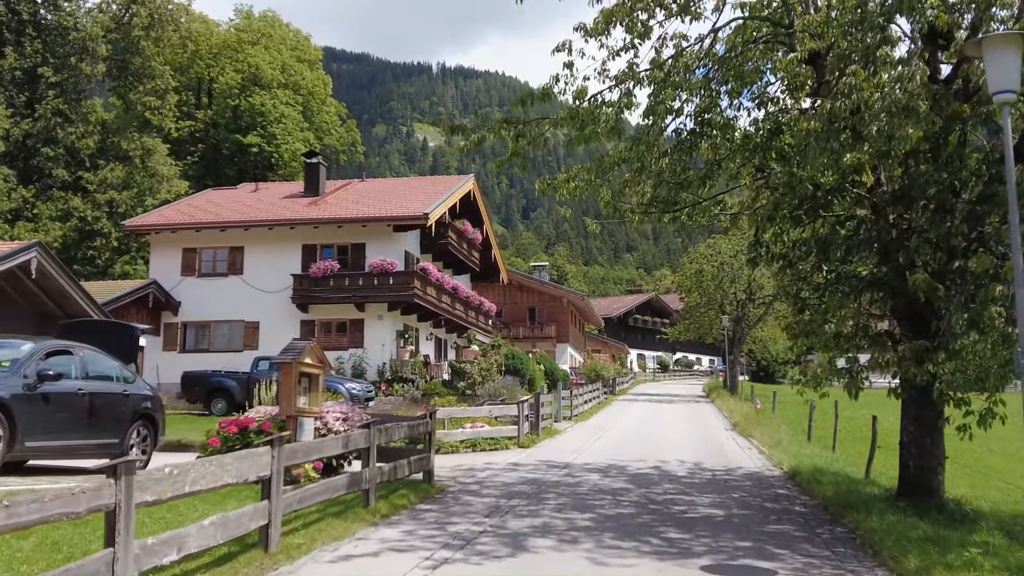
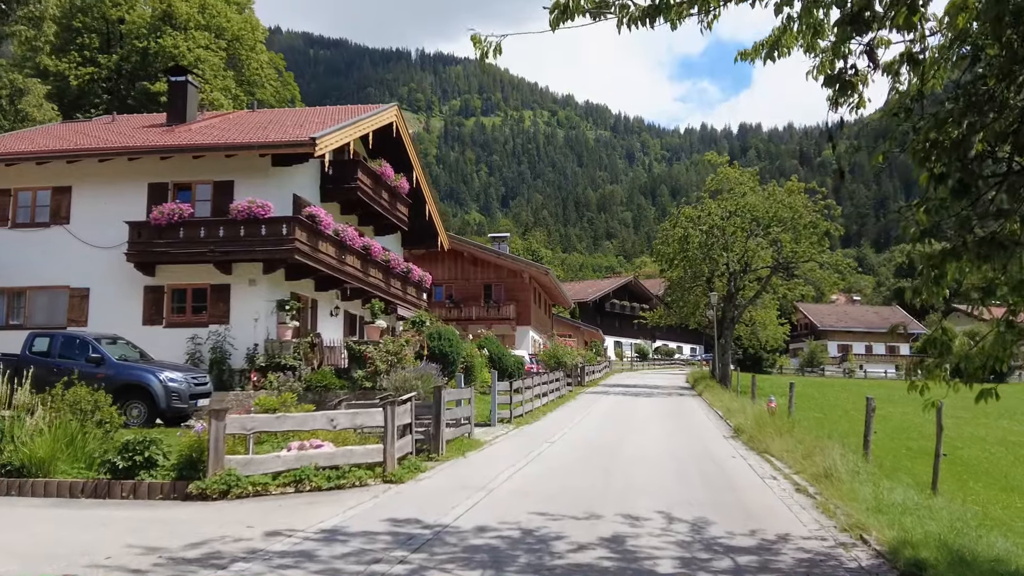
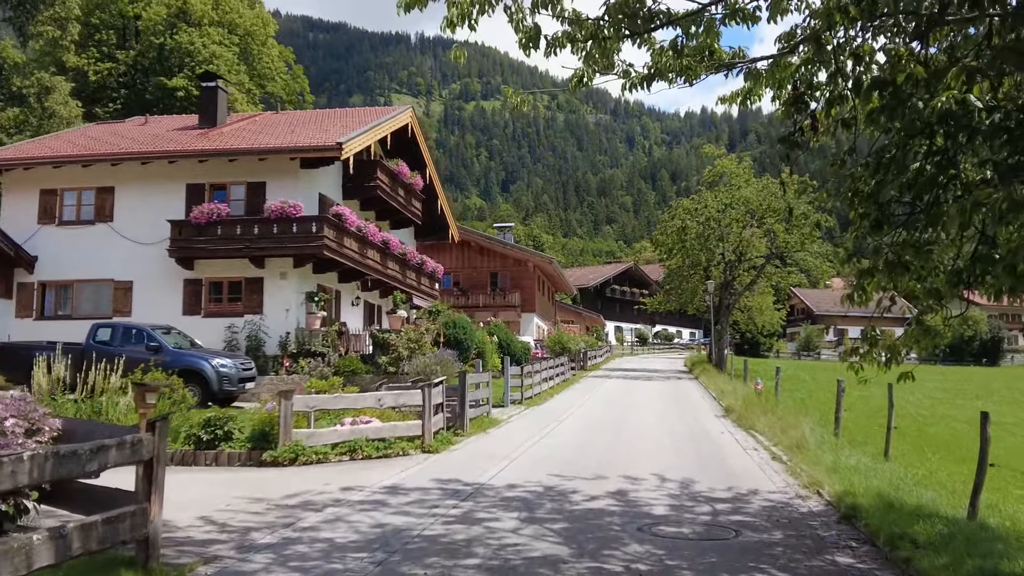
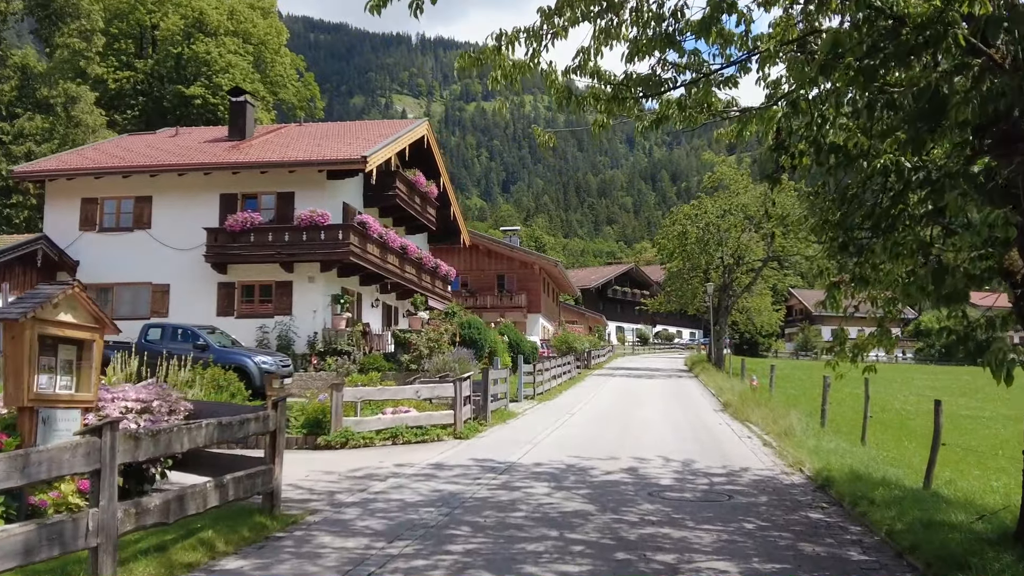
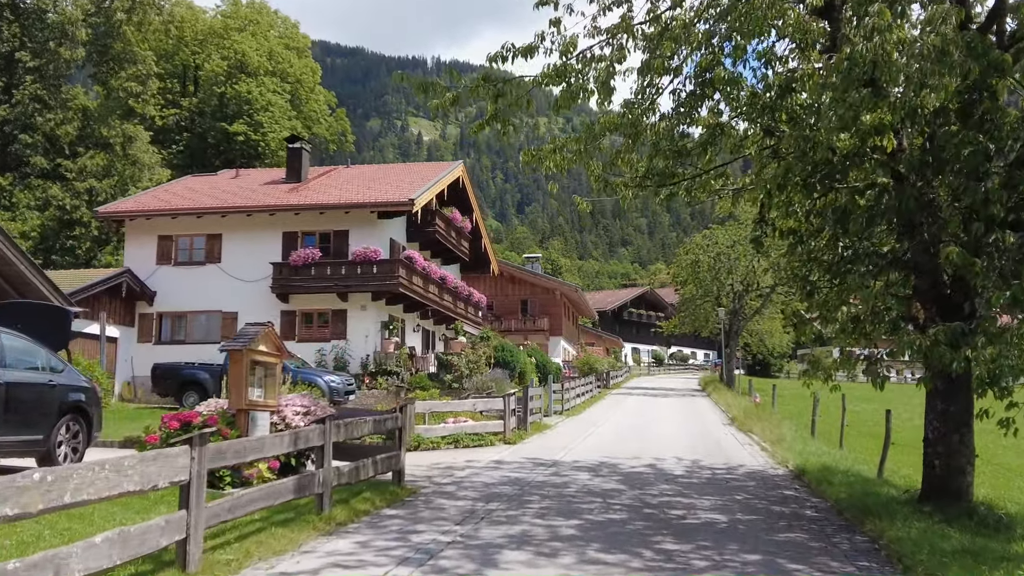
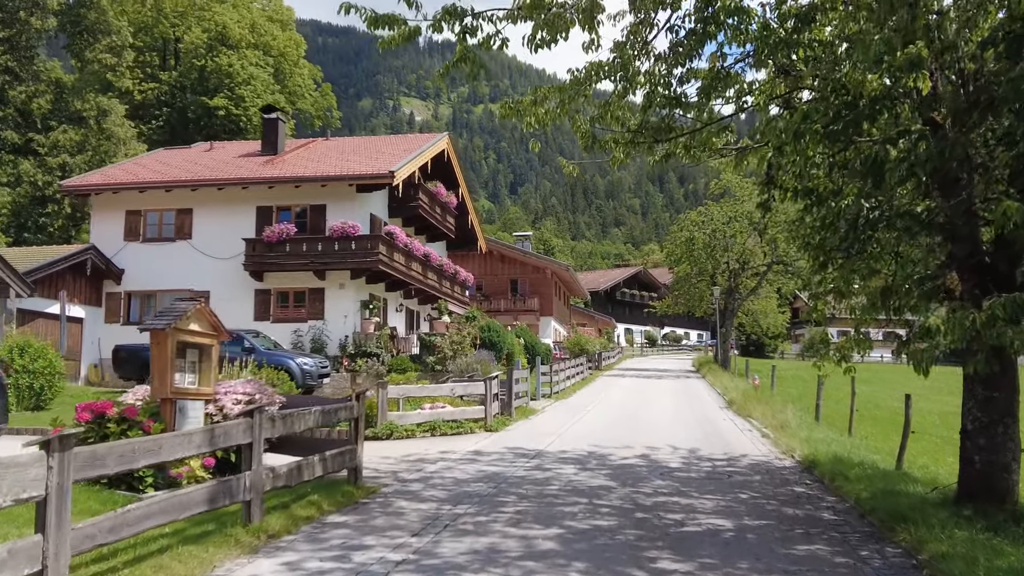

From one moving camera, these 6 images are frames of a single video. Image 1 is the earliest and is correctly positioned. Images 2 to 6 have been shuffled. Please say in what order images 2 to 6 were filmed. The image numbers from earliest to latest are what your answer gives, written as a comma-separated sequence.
5, 6, 4, 3, 2
